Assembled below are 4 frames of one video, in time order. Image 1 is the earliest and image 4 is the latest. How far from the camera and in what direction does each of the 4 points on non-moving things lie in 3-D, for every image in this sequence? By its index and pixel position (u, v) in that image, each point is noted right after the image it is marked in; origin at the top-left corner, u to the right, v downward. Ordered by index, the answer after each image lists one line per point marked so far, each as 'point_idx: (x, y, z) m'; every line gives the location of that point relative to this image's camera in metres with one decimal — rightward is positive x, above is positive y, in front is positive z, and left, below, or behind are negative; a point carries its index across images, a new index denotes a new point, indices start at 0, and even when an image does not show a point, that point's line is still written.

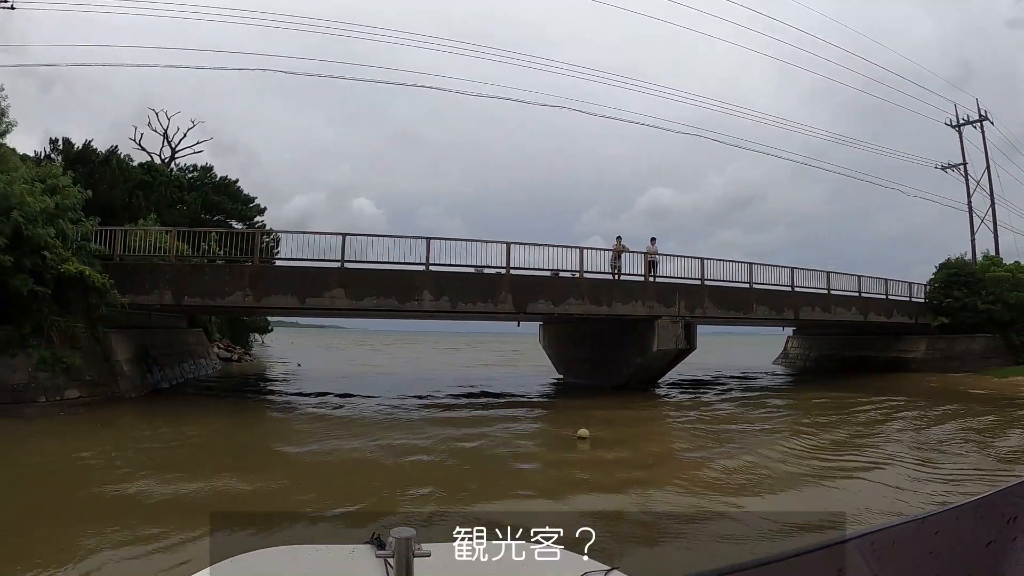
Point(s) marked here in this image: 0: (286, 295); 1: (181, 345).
0: (-4.6, -0.1, +11.0) m
1: (-10.3, -1.8, +16.8) m
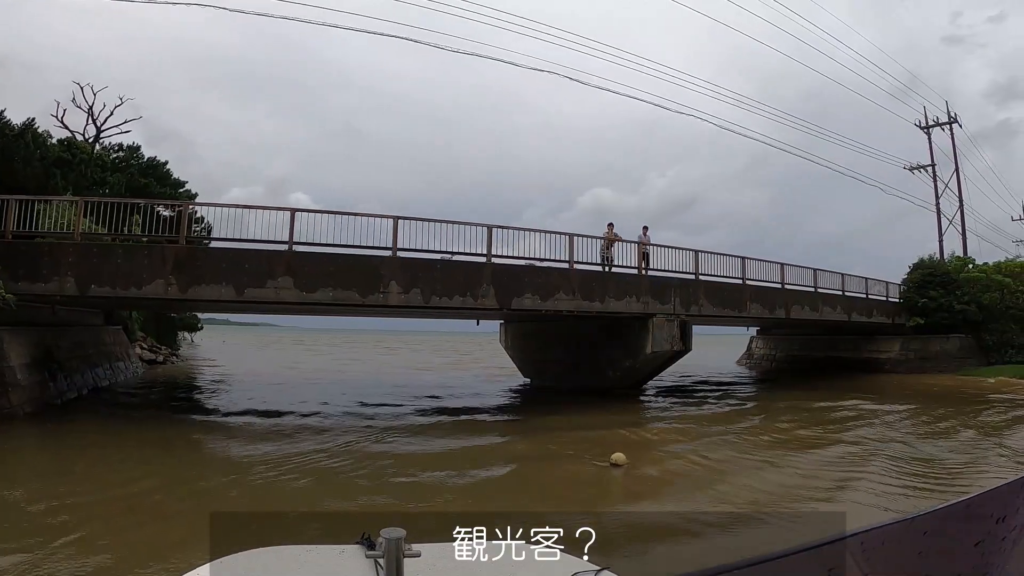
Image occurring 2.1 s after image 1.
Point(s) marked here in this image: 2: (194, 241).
0: (-4.9, +0.1, +9.2) m
1: (-11.1, -1.5, +14.5) m
2: (-5.5, +0.9, +9.4) m
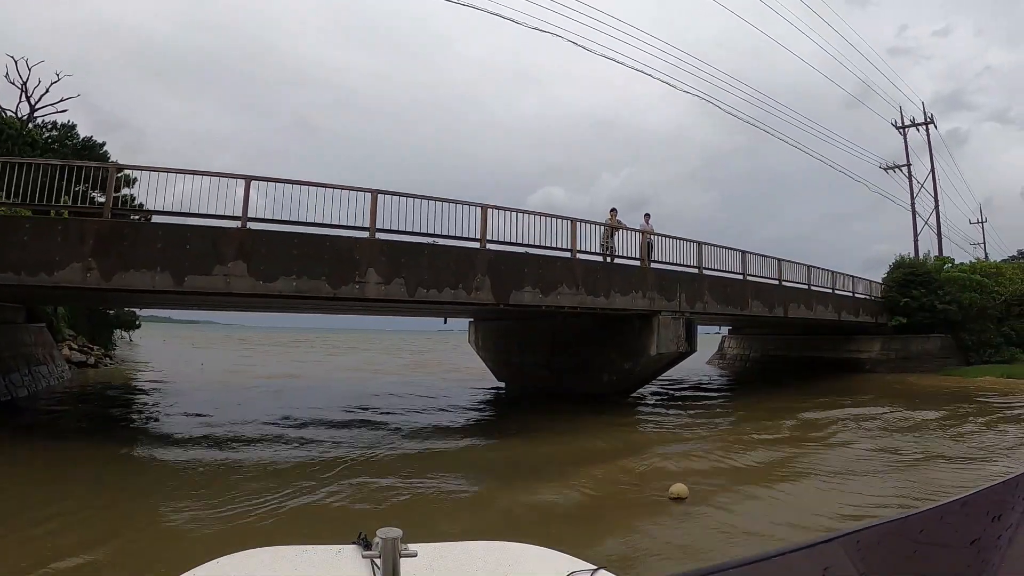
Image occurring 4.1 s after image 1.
0: (-5.0, +0.2, +7.7) m
1: (-11.5, -1.3, +12.6) m
2: (-5.6, +1.0, +7.9) m
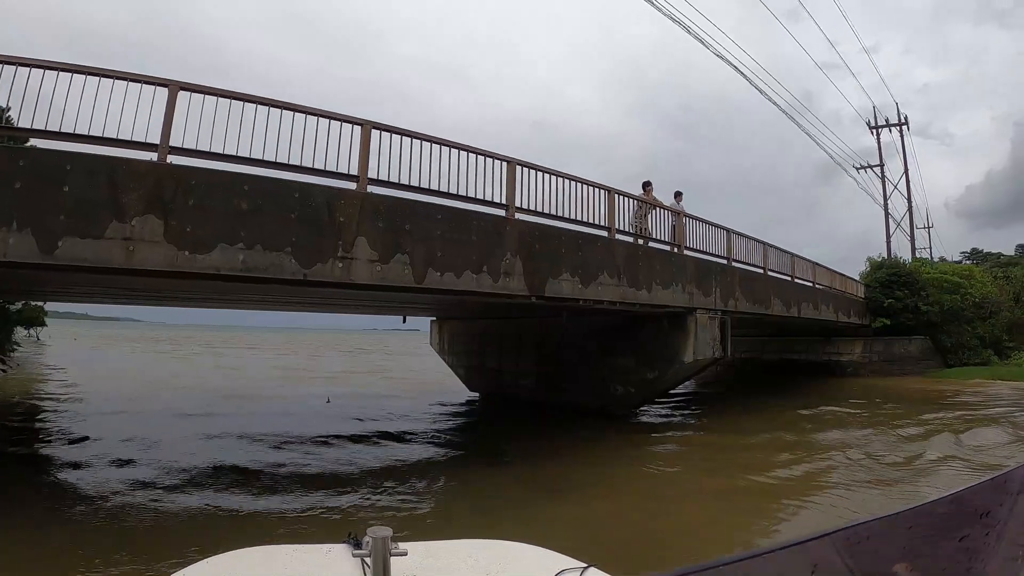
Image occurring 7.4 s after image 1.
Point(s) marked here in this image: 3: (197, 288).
0: (-4.7, +0.4, +5.4) m
1: (-11.7, -1.0, +9.6) m
2: (-5.3, +1.2, +5.5) m
3: (-4.9, -0.1, +8.6) m
